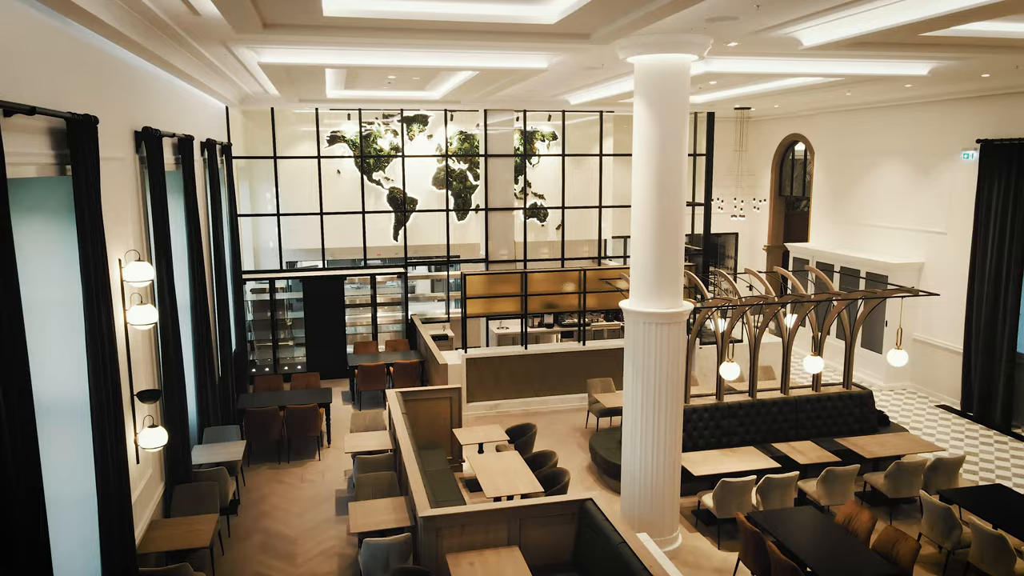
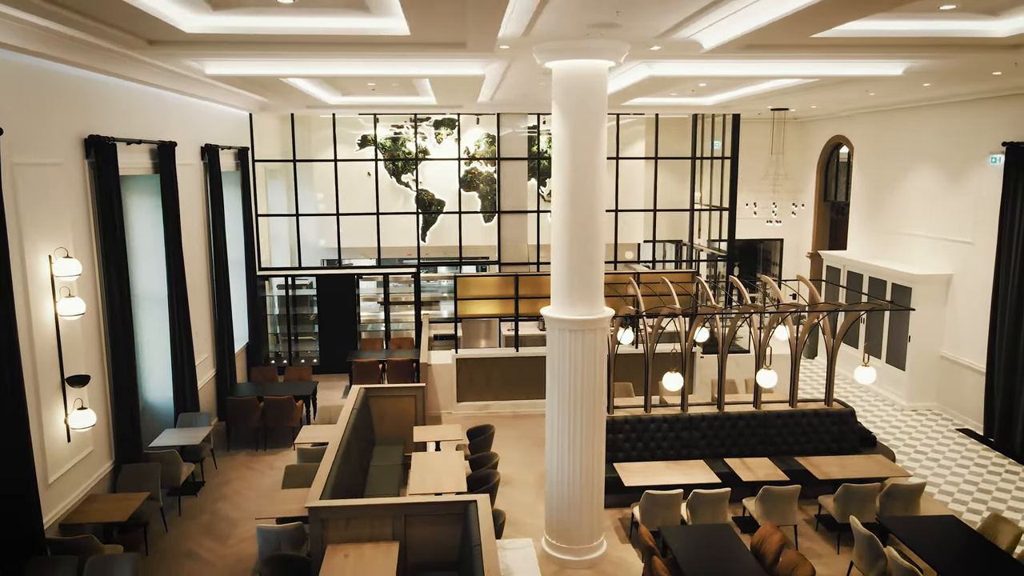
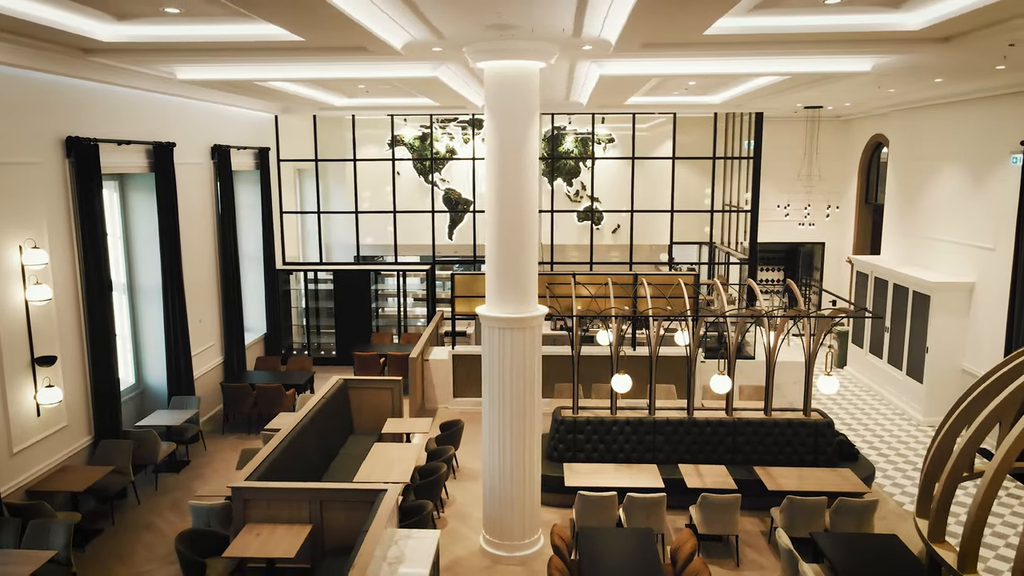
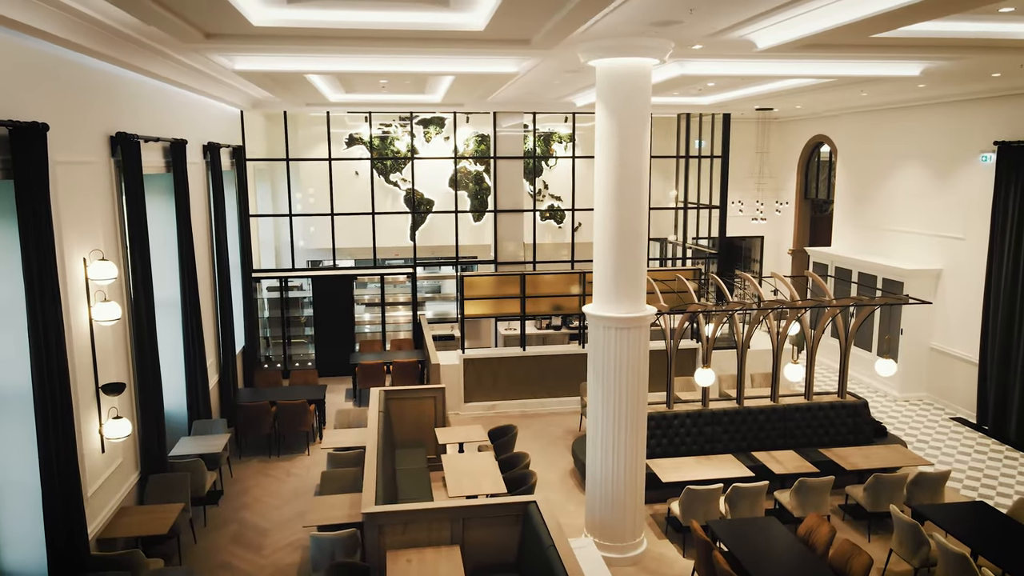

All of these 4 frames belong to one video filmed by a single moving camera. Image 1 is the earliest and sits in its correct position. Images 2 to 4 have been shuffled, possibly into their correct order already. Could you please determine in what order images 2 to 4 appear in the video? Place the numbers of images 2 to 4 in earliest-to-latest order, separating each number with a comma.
4, 2, 3
